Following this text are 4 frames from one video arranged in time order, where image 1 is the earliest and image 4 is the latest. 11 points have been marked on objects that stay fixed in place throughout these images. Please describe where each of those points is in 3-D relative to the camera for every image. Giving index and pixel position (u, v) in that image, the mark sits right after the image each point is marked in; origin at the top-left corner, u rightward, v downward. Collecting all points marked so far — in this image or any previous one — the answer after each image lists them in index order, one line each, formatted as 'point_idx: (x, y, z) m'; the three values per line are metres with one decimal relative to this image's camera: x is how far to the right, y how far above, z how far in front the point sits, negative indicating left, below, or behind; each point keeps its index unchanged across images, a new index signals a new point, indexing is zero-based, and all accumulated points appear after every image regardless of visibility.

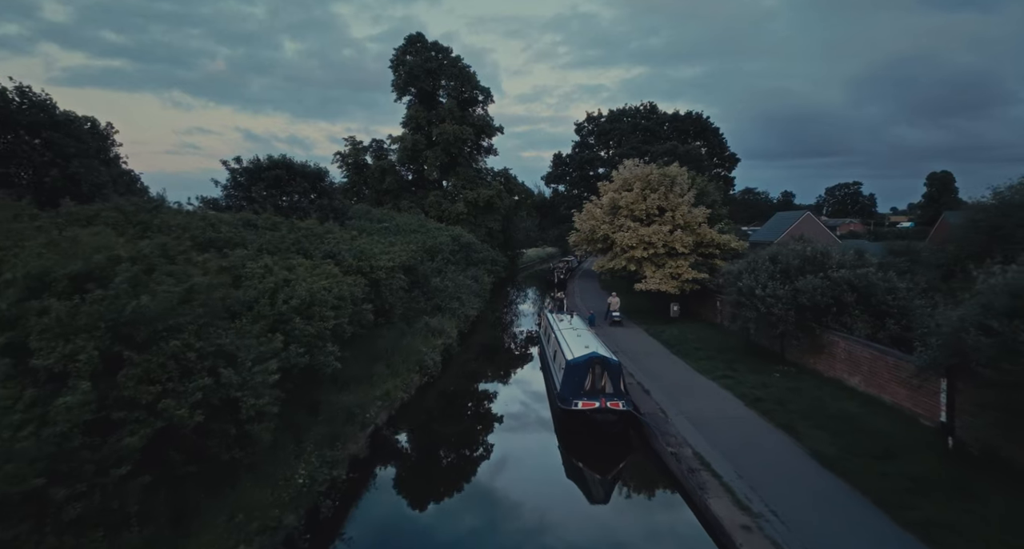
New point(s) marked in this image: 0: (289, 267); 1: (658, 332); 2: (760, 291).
0: (-4.8, +0.1, +12.2) m
1: (+5.1, -2.0, +19.9) m
2: (+6.0, -0.4, +13.8) m
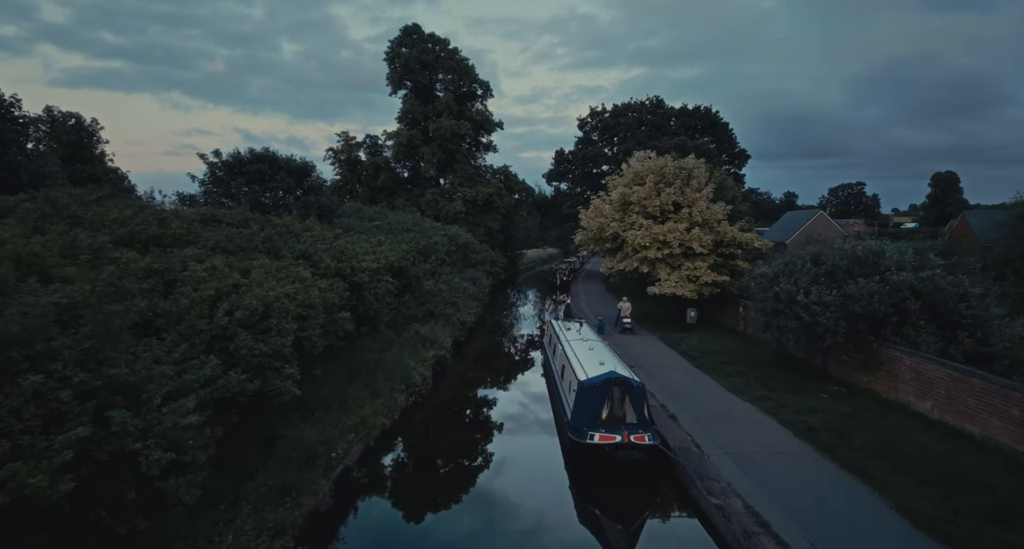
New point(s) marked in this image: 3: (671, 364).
0: (-4.8, +0.1, +10.3) m
1: (+5.1, -2.1, +17.9) m
2: (+6.0, -0.5, +11.8) m
3: (+4.1, -2.3, +14.8) m
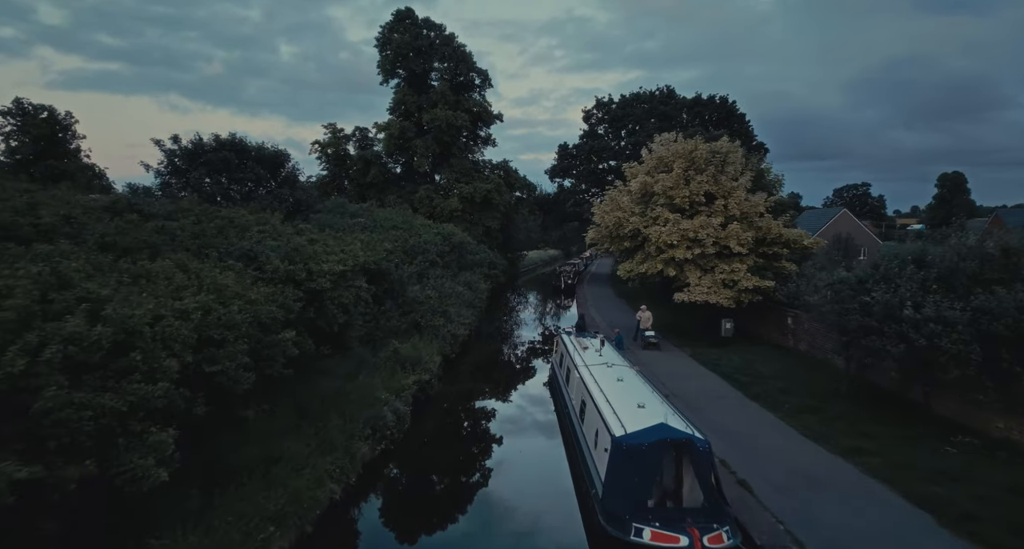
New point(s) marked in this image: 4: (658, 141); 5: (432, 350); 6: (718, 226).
0: (-4.7, 0.0, +7.1) m
1: (+5.2, -2.2, +14.7) m
2: (+6.1, -0.6, +8.7) m
3: (+4.2, -2.4, +11.7) m
4: (+4.7, +4.3, +18.5) m
5: (-2.2, -2.1, +15.6) m
6: (+5.9, +1.4, +16.2) m
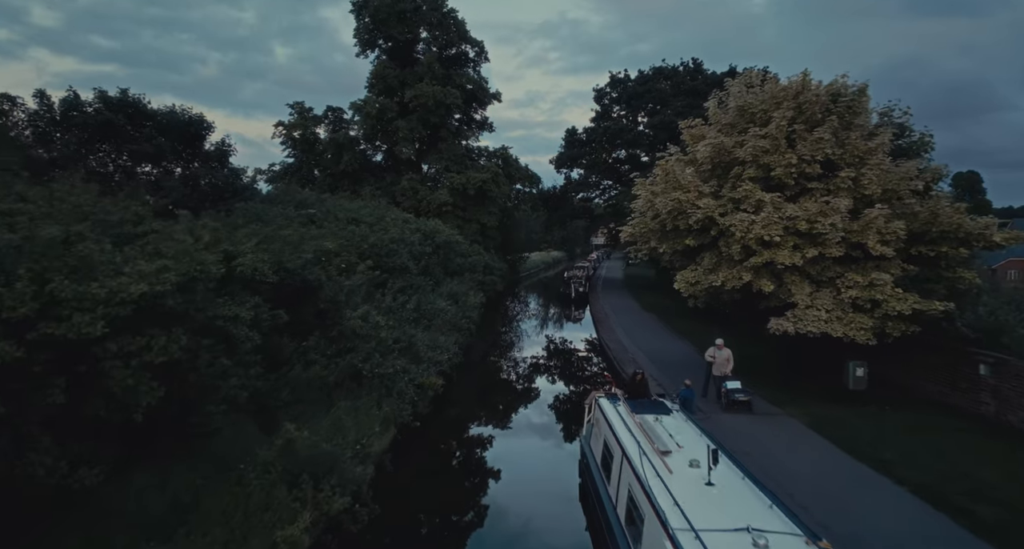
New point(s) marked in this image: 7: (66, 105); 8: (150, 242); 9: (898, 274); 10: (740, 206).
0: (-4.7, -0.3, +0.8) m
1: (+5.2, -2.5, +8.4) m
2: (+6.1, -0.8, +2.4) m
3: (+4.2, -2.7, +5.4) m
4: (+4.8, +4.0, +12.3) m
5: (-2.2, -2.4, +9.3) m
6: (+5.9, +1.1, +10.0) m
7: (-11.8, +4.5, +15.2) m
8: (-4.3, +0.4, +6.8) m
9: (+6.7, 0.0, +9.9) m
10: (+4.3, +1.3, +10.8) m
